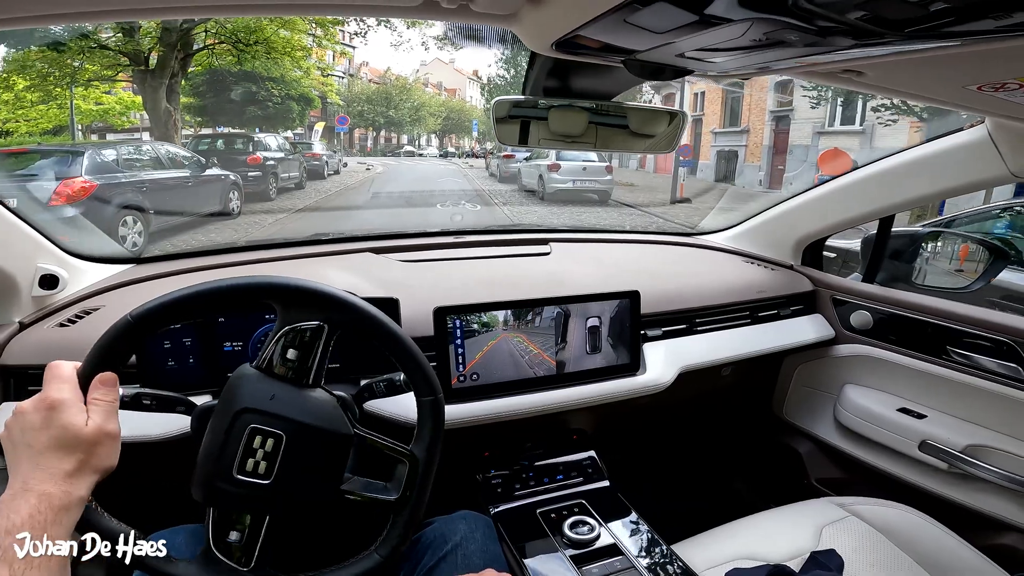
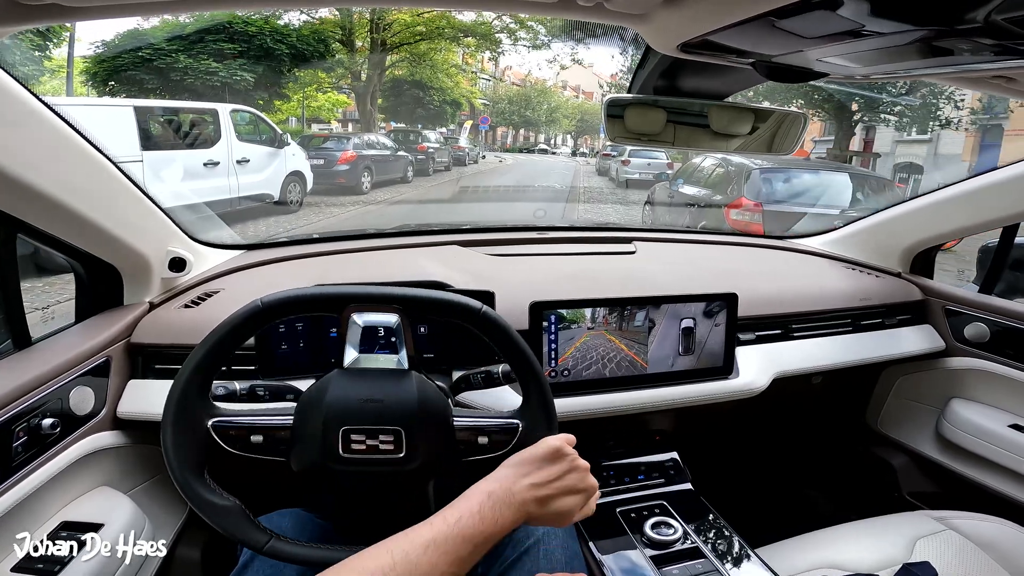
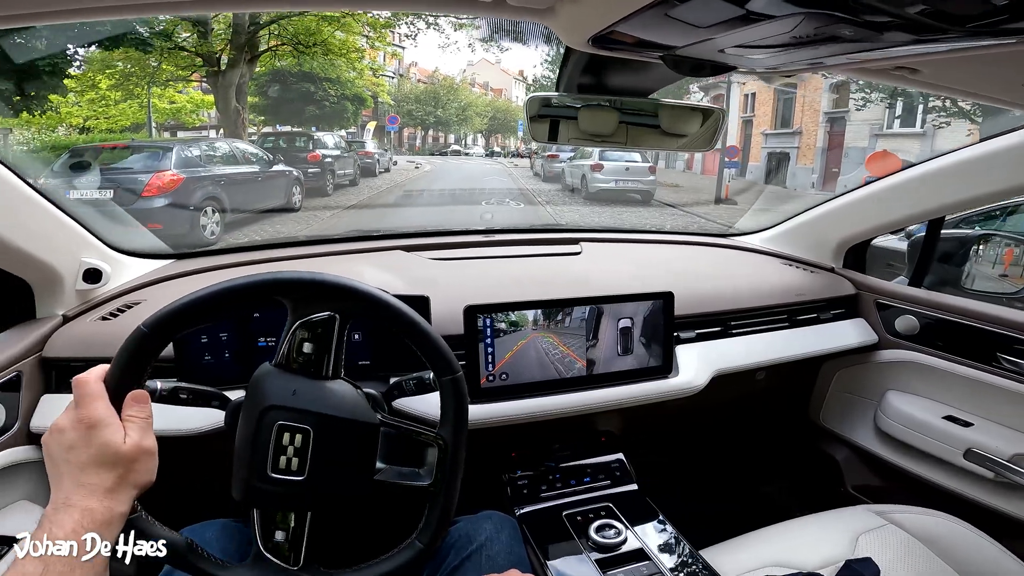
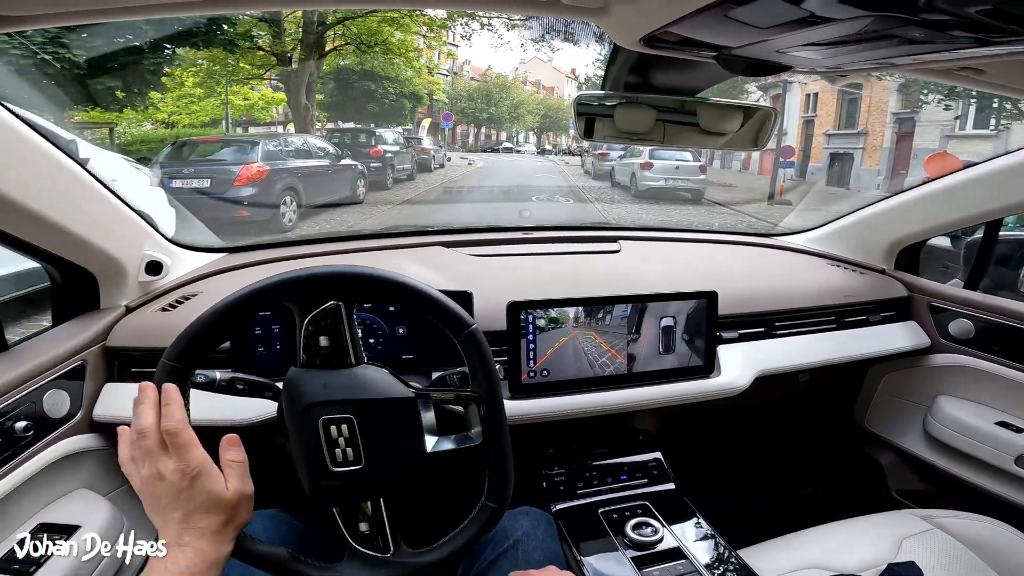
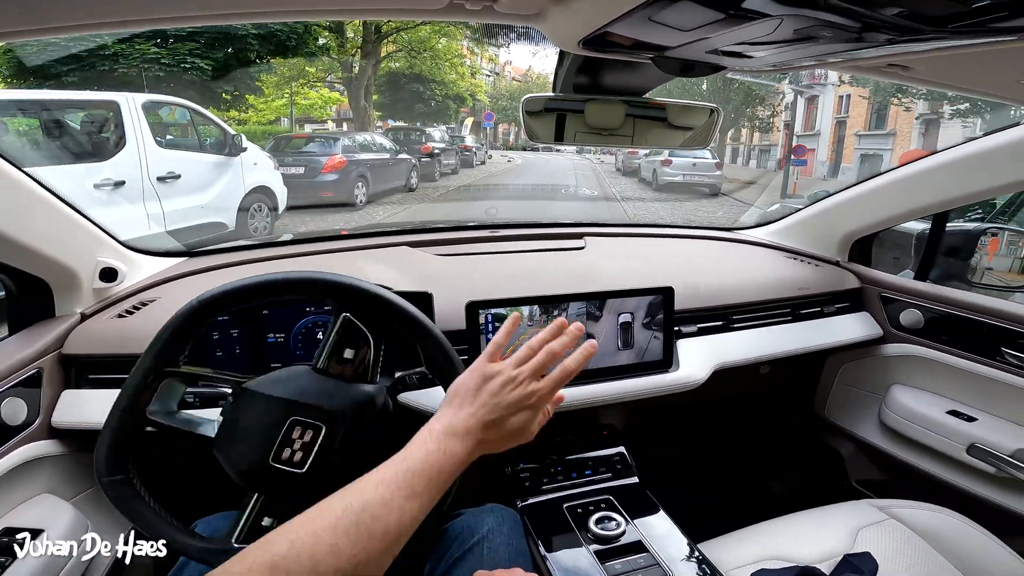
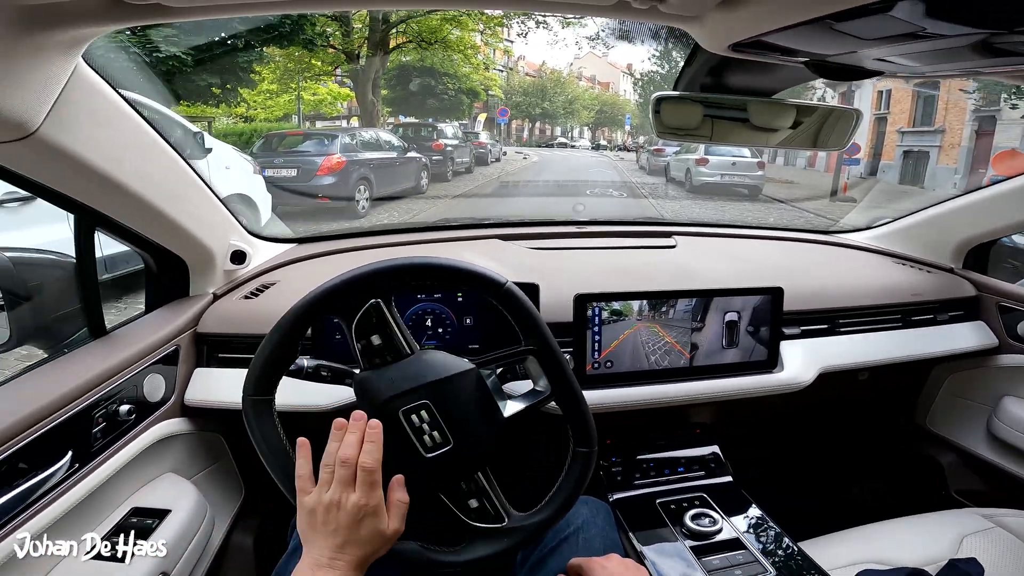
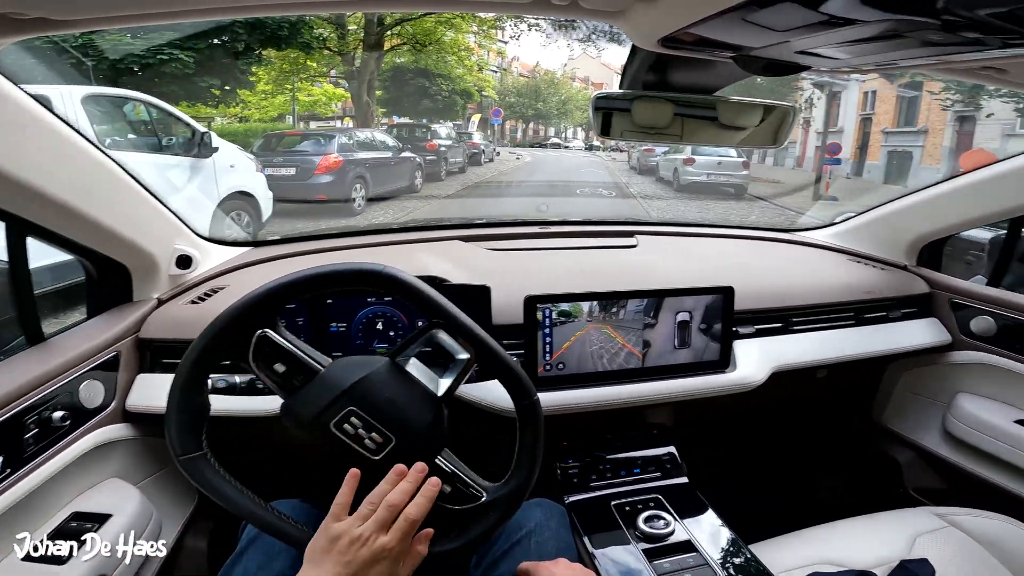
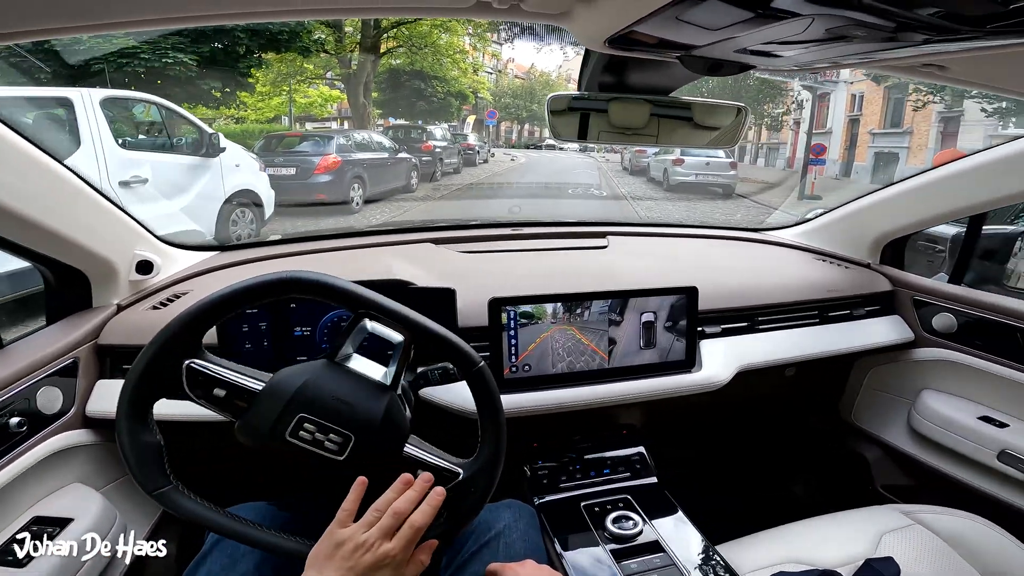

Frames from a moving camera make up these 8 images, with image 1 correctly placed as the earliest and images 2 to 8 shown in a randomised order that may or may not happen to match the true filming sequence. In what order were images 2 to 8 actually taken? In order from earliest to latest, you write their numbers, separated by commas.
3, 4, 6, 7, 8, 5, 2
